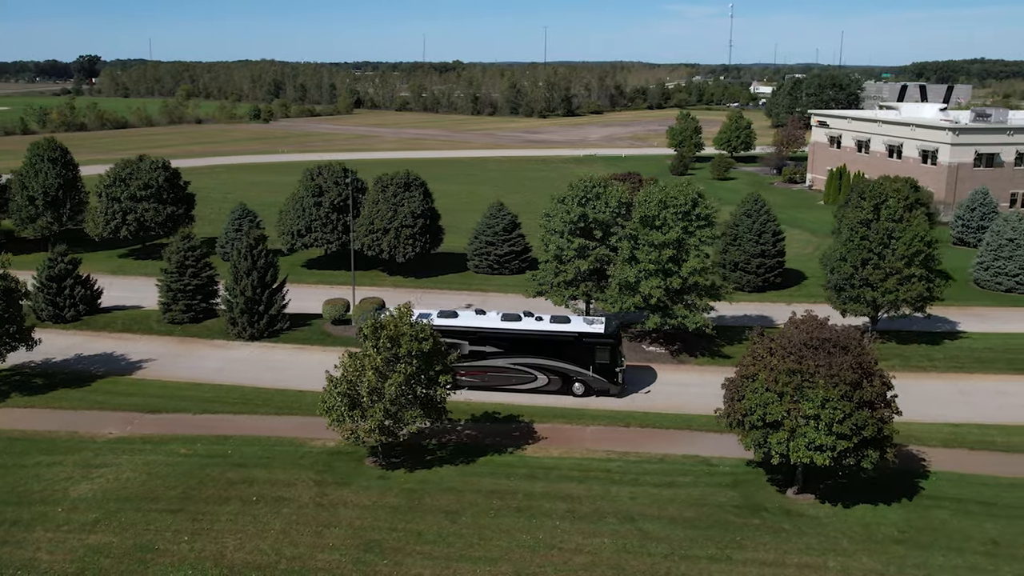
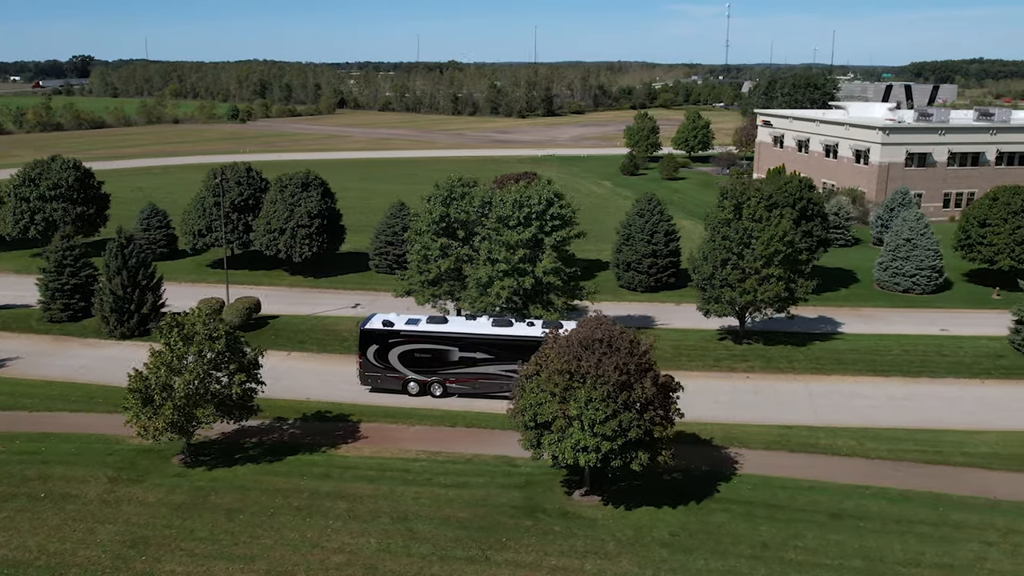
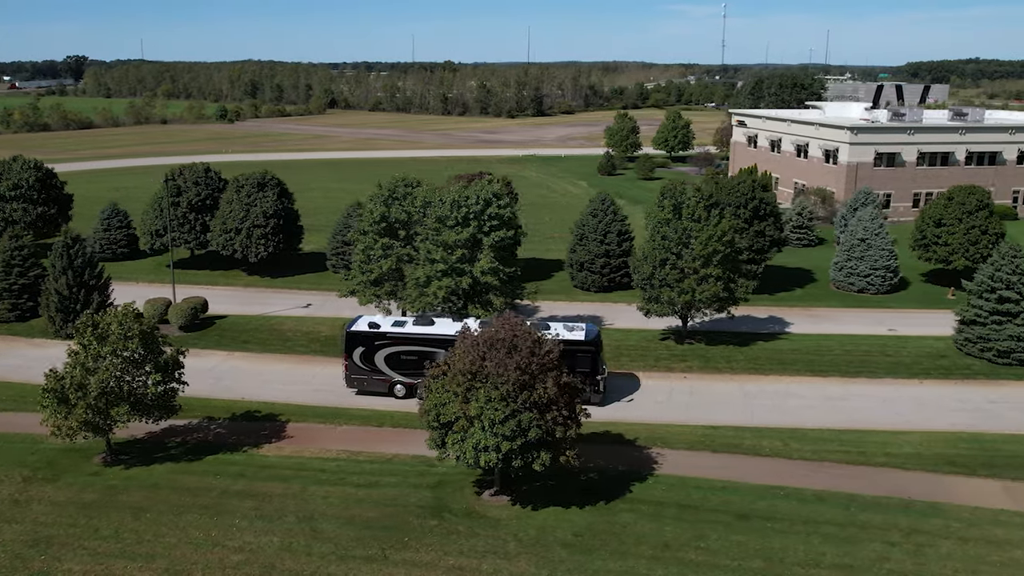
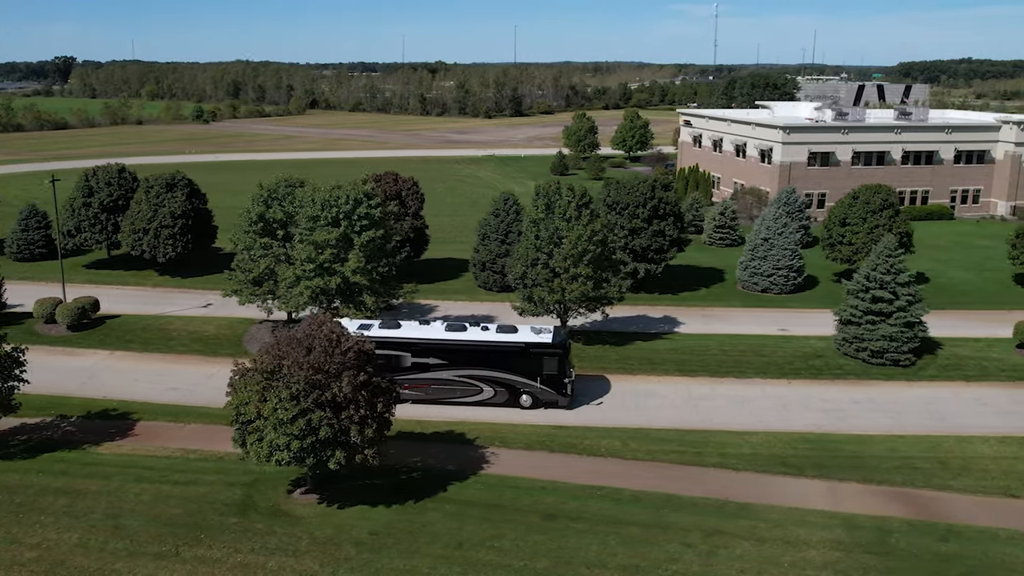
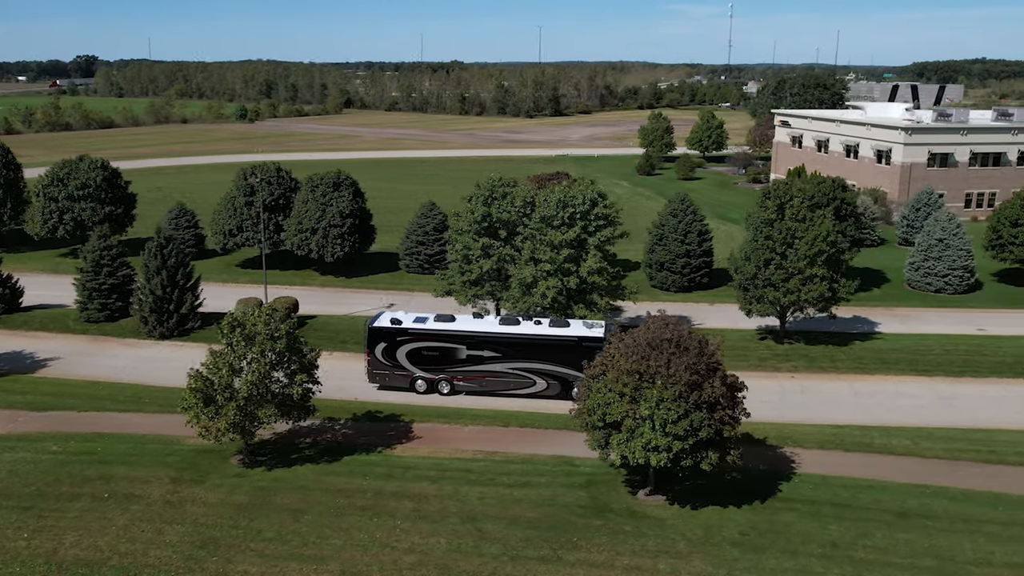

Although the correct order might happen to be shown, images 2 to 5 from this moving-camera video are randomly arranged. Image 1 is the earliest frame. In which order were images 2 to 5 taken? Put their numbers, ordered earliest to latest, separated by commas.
5, 2, 3, 4
